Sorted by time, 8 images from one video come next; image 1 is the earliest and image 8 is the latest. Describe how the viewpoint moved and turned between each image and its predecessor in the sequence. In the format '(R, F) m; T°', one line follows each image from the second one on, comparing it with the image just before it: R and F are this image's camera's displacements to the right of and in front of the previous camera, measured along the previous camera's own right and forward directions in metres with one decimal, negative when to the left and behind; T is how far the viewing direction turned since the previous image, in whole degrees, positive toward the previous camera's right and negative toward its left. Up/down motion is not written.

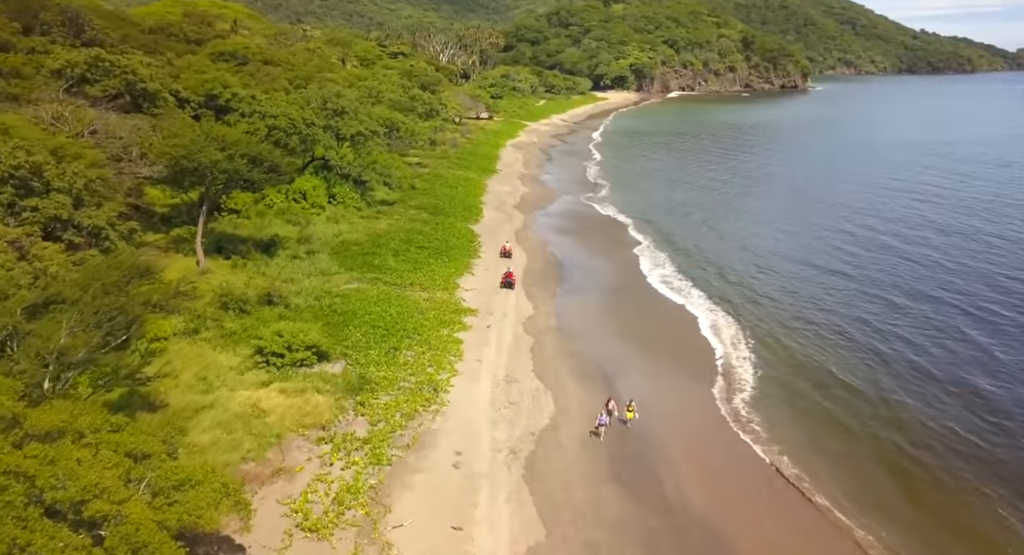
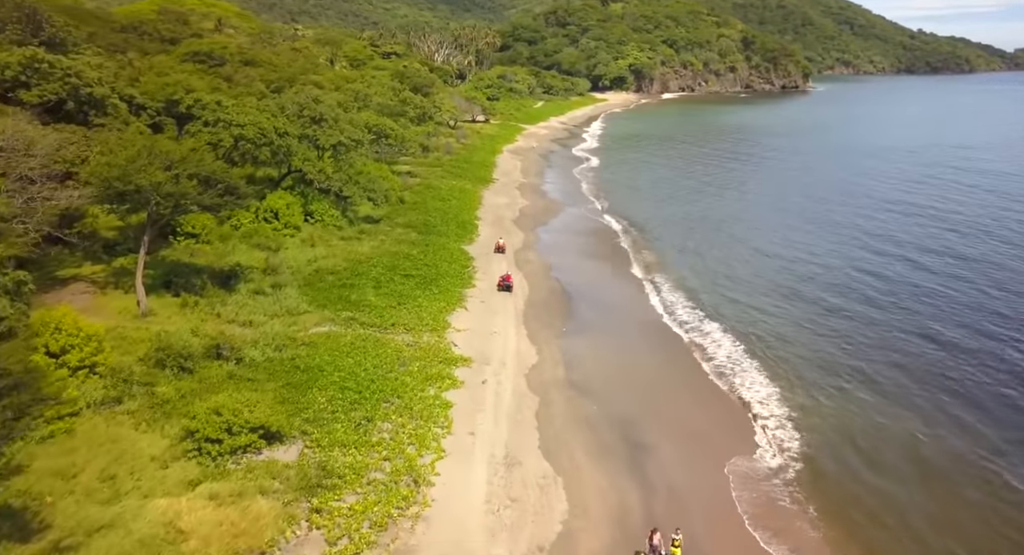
(-0.1, +5.4) m; 0°
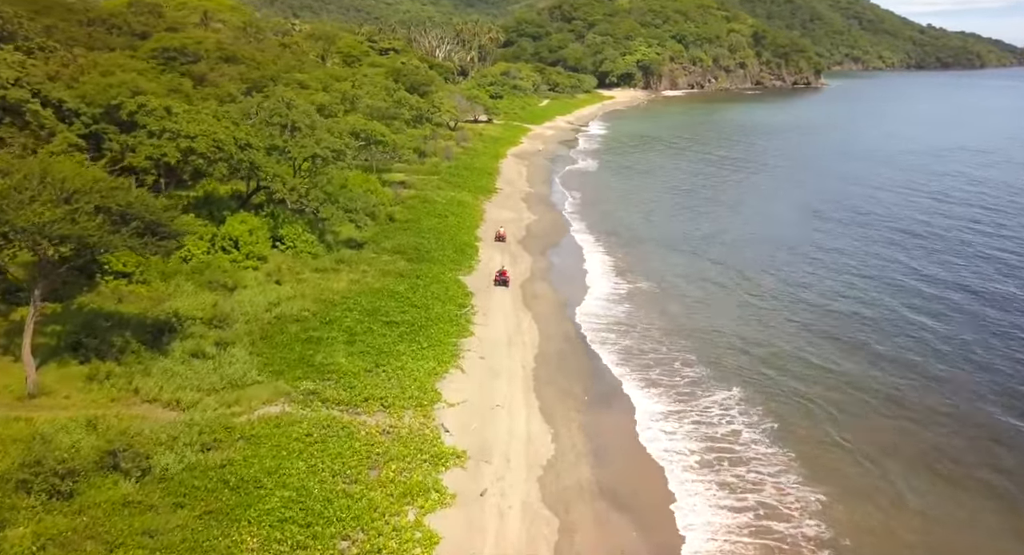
(-0.1, +7.2) m; 0°
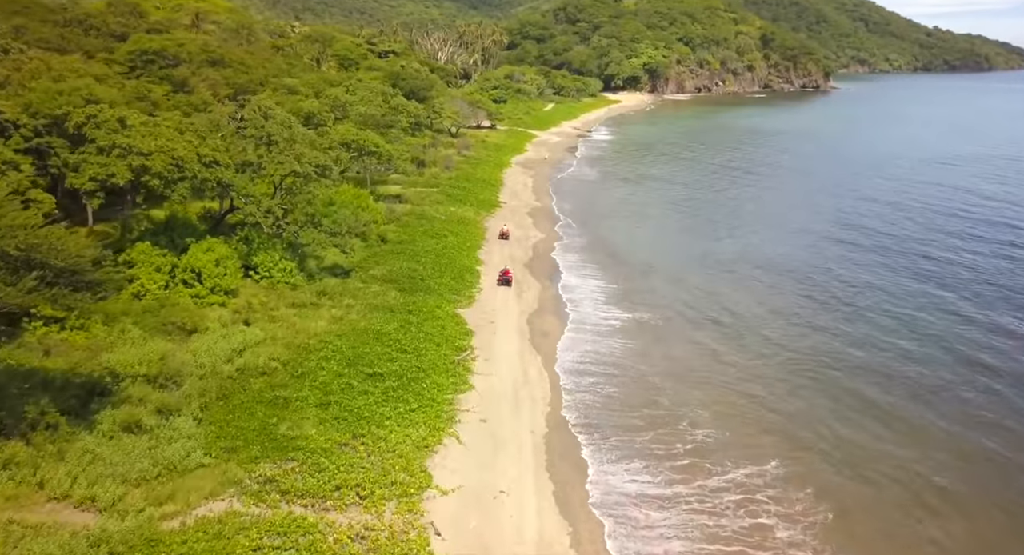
(-0.1, +4.9) m; 0°
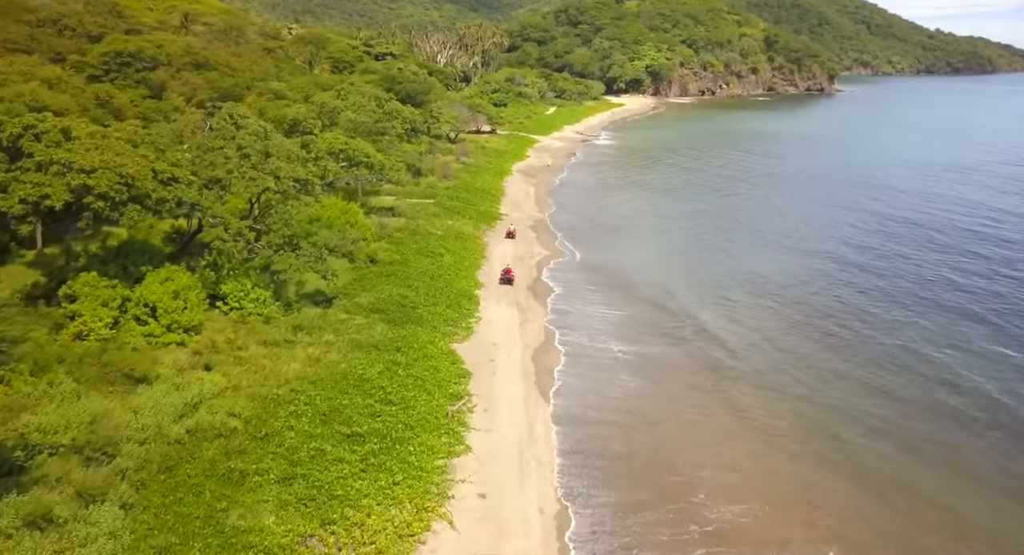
(-0.1, +4.1) m; 0°
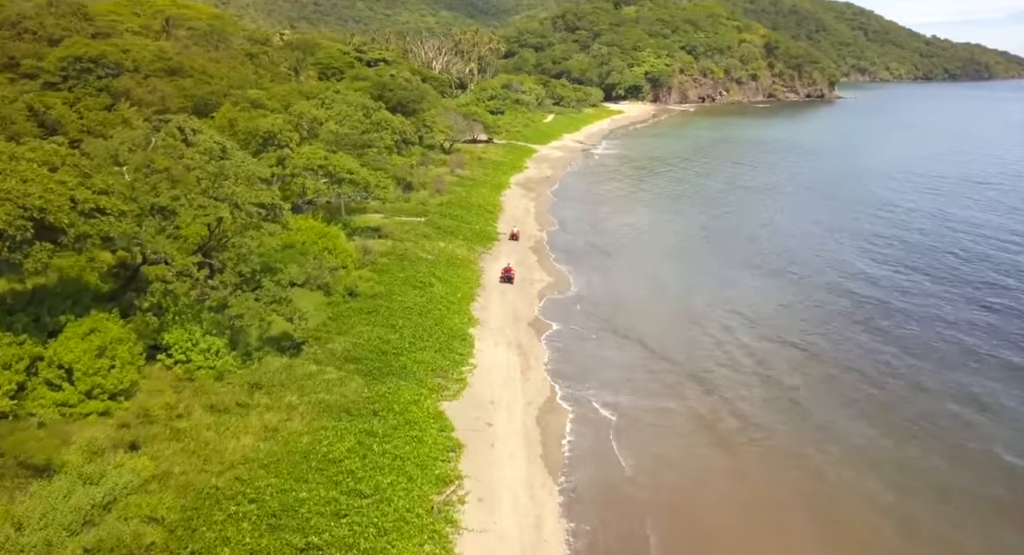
(-0.1, +5.0) m; 0°
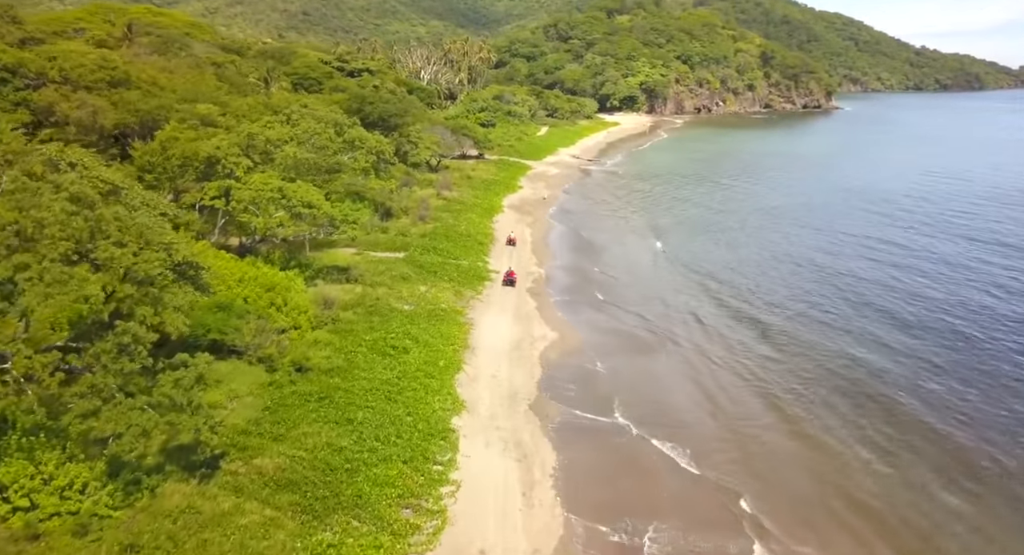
(-0.1, +7.9) m; +1°
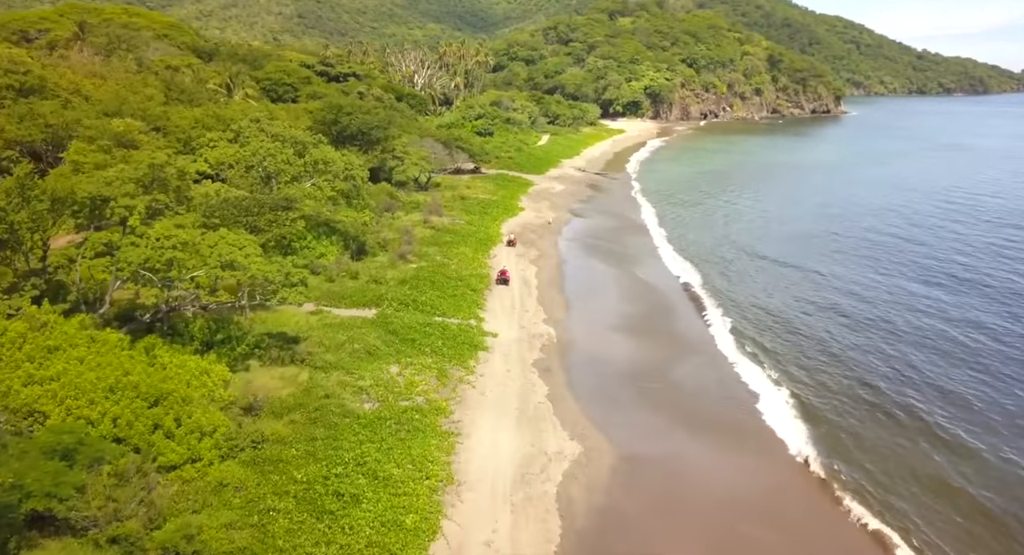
(-0.1, +10.4) m; 0°
